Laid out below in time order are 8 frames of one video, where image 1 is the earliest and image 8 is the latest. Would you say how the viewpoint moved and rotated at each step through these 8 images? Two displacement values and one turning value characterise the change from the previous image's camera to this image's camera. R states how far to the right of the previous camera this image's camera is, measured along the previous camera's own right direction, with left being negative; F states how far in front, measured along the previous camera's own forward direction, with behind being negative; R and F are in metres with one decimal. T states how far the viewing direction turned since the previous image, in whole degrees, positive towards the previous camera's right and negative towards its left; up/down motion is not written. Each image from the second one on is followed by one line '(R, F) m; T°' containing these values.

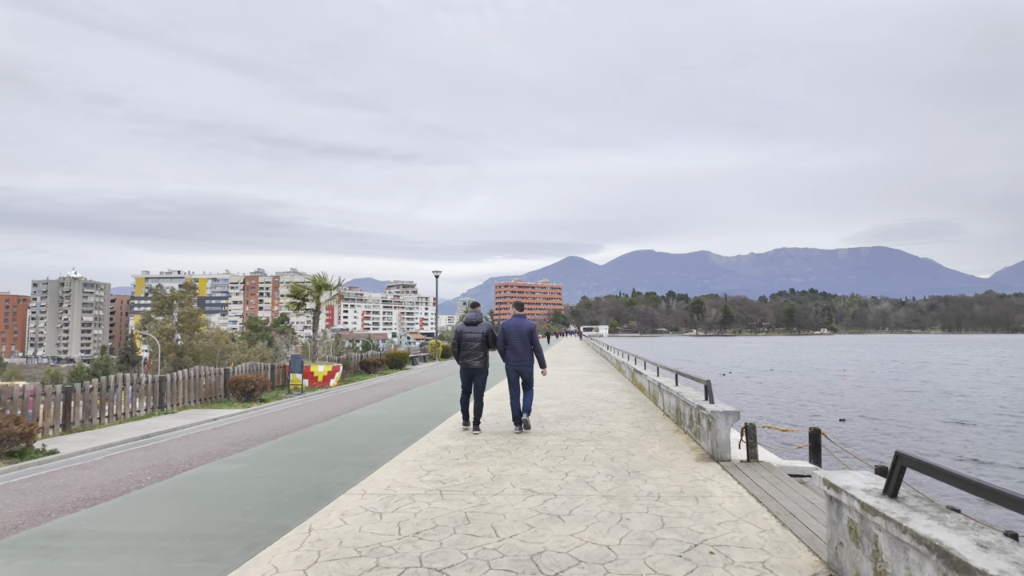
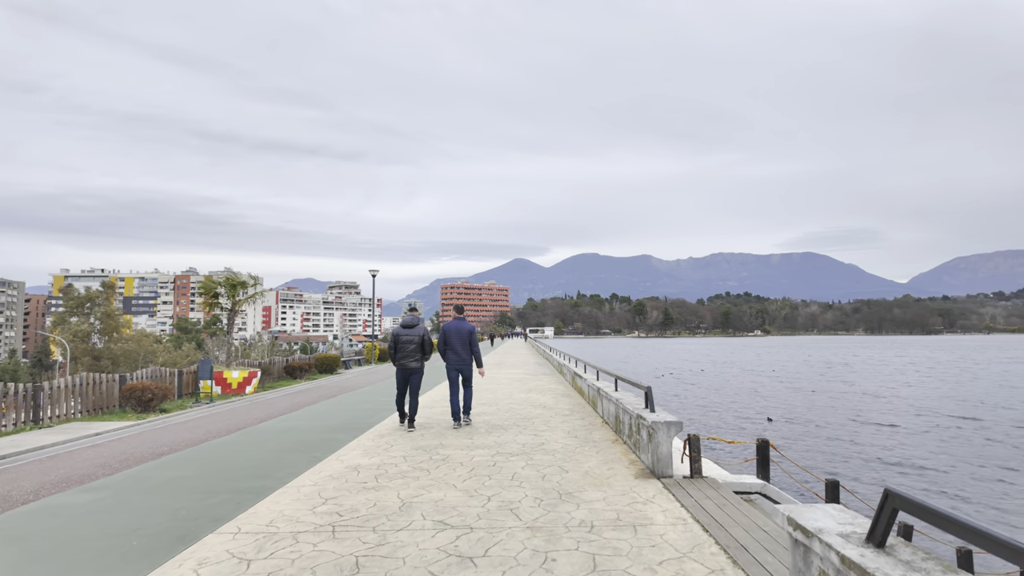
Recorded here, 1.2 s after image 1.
(+0.2, +0.5) m; +5°
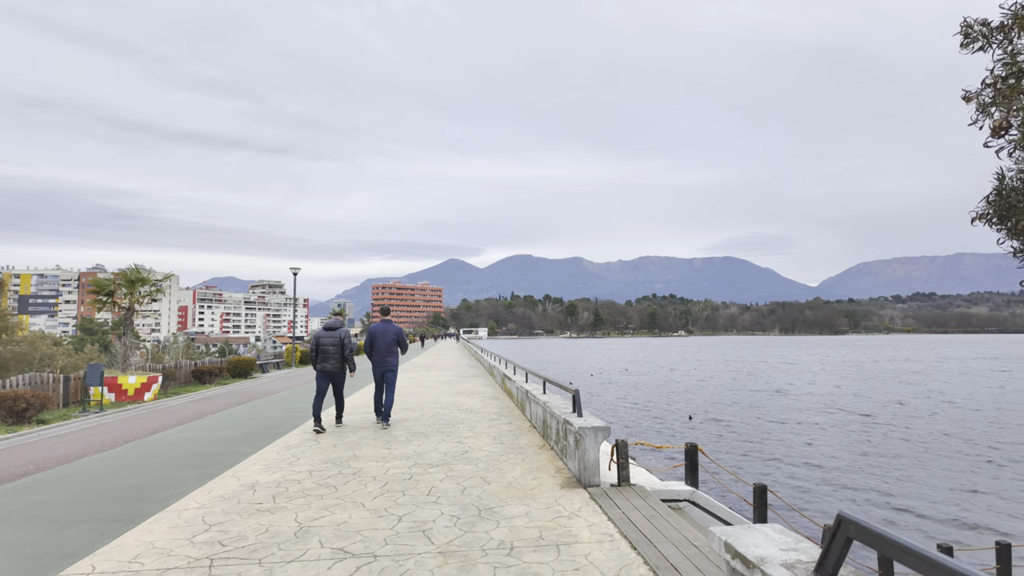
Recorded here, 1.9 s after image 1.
(+0.1, +0.3) m; +6°
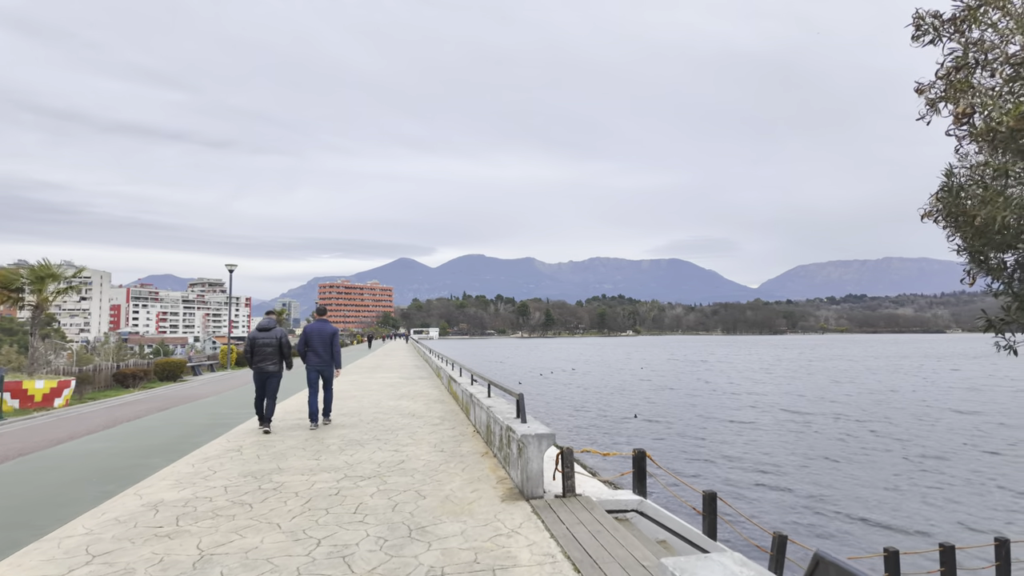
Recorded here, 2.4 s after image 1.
(+0.1, +0.3) m; +5°
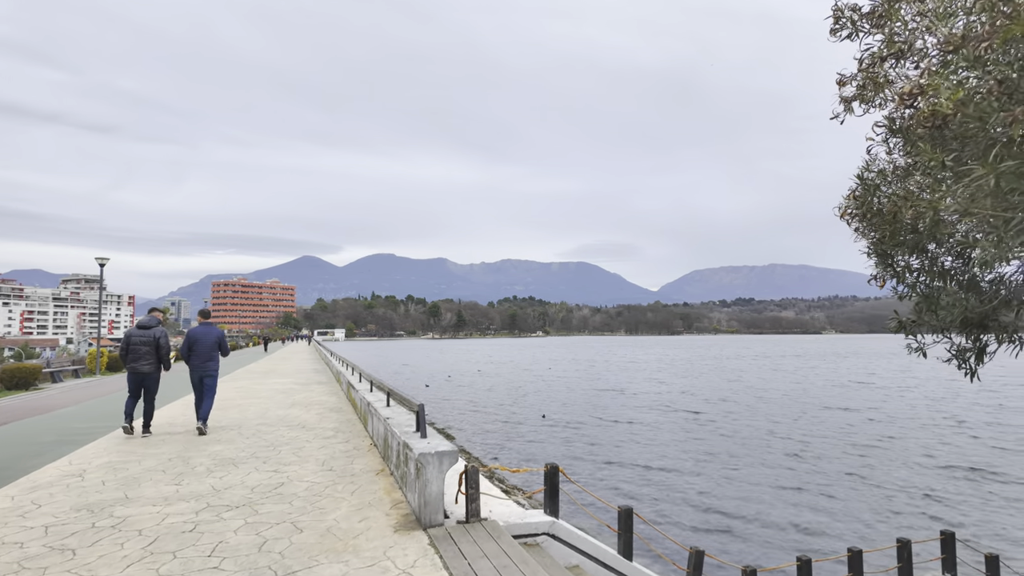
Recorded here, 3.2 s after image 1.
(+0.1, +0.4) m; +9°
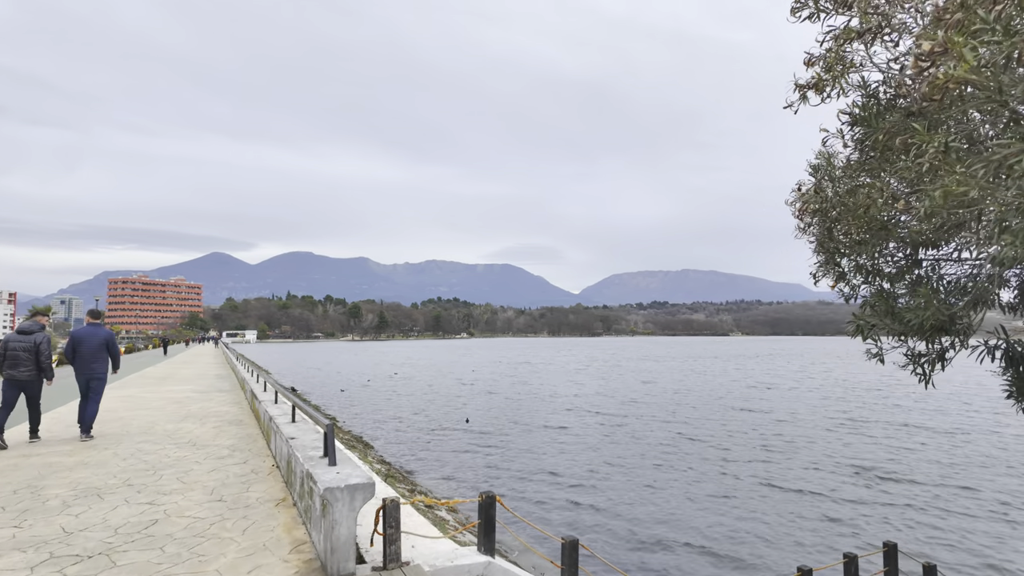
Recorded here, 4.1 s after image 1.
(0.0, +0.5) m; +7°
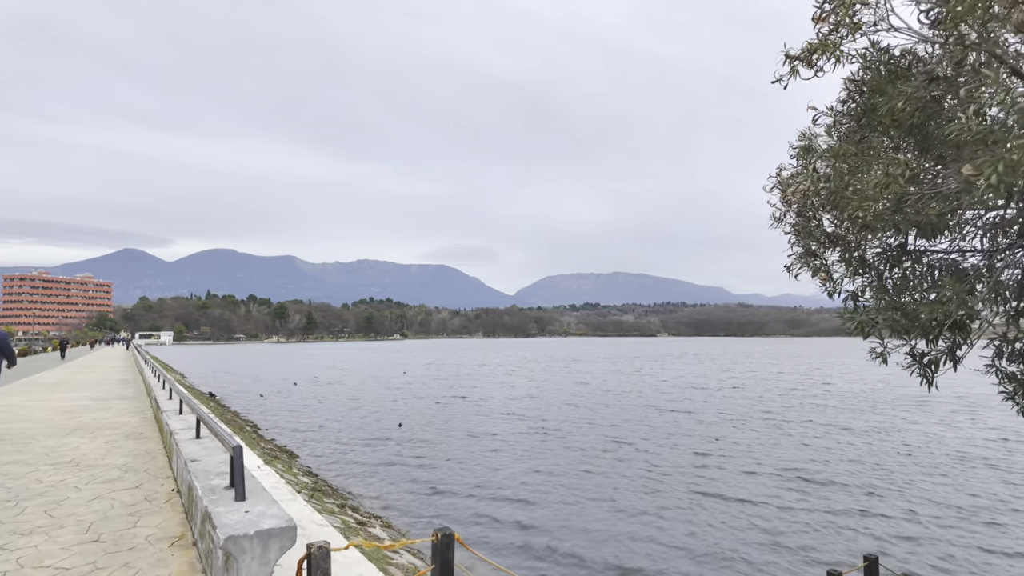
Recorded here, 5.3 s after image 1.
(-0.1, +0.5) m; +6°
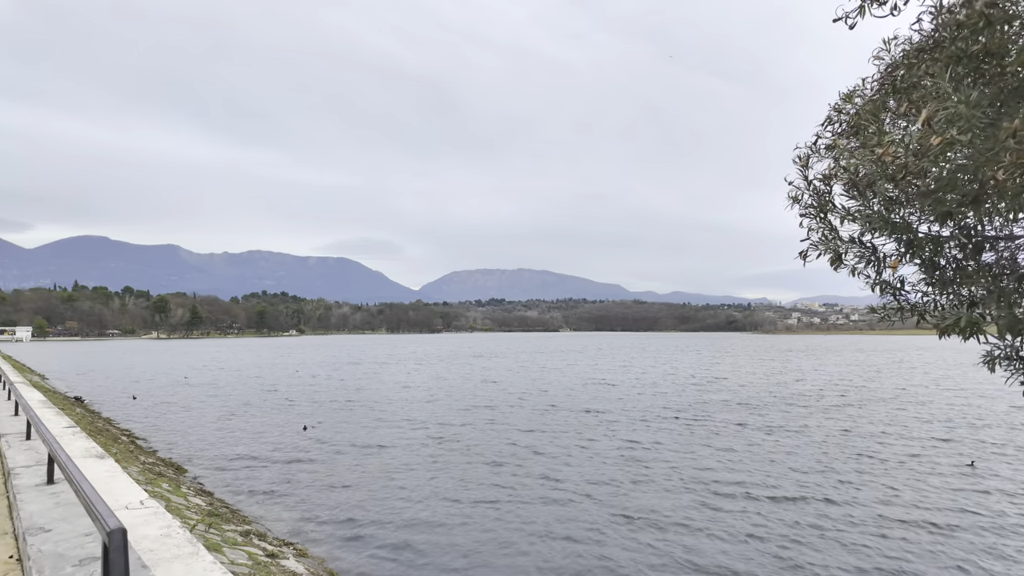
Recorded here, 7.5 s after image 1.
(-0.4, +0.8) m; +9°
